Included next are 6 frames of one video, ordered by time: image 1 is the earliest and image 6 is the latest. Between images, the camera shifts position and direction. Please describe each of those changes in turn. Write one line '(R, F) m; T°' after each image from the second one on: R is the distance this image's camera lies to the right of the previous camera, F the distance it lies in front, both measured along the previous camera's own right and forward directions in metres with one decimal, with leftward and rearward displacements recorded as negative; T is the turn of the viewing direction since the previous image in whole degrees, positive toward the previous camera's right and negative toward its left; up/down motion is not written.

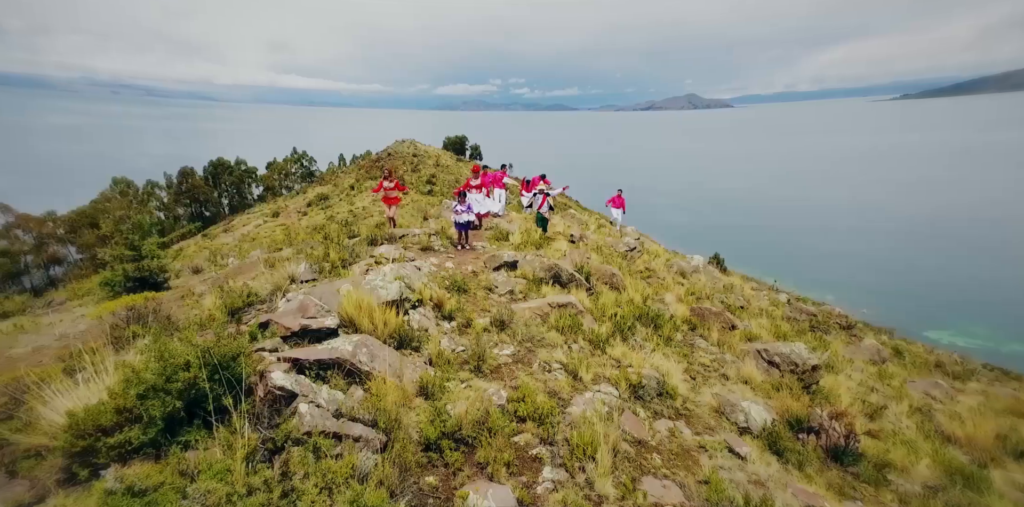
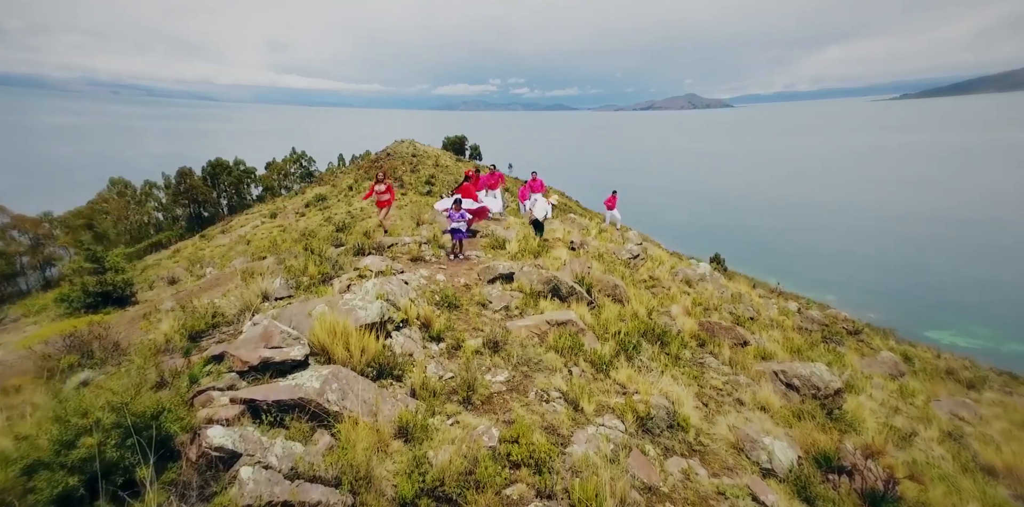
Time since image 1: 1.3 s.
(+0.1, +0.9) m; 0°
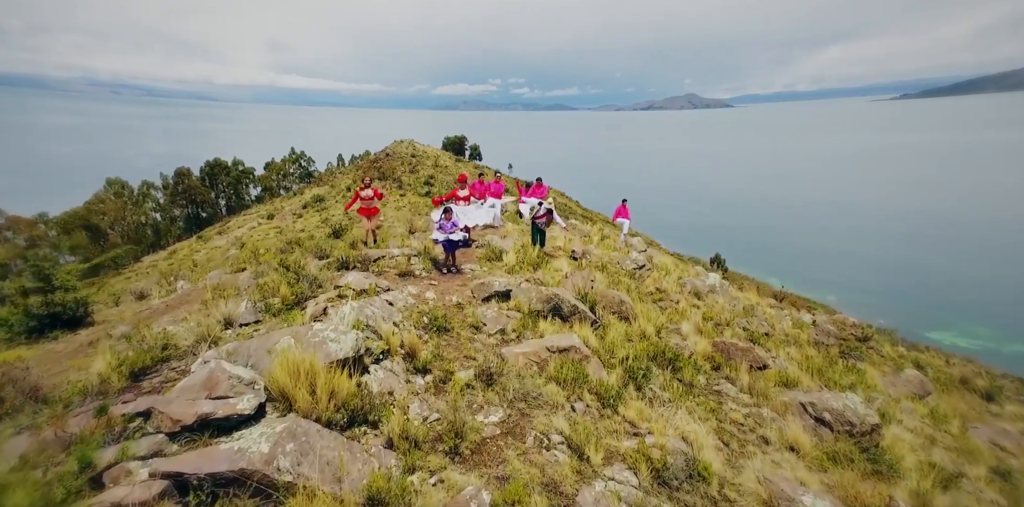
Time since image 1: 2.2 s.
(+0.1, +1.1) m; 0°
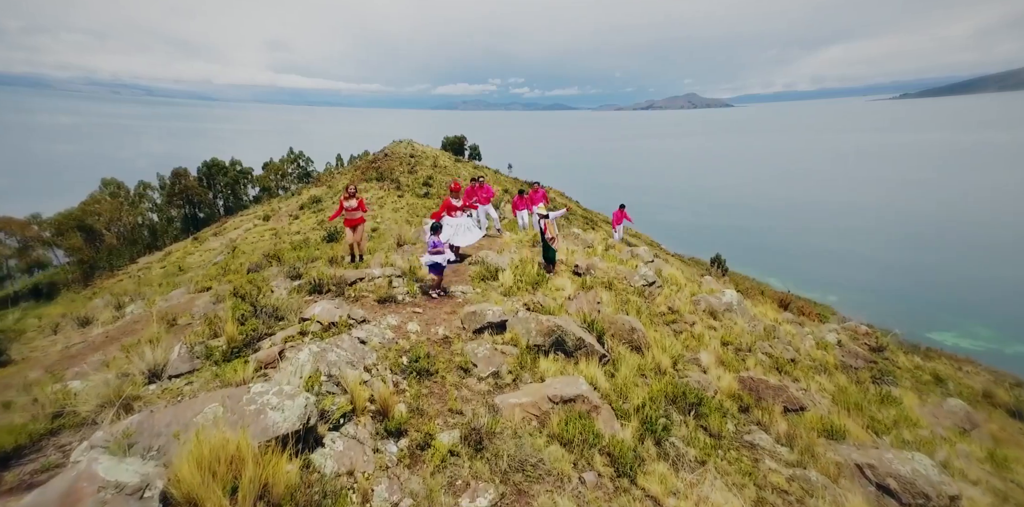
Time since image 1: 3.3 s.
(+0.1, +1.5) m; 0°
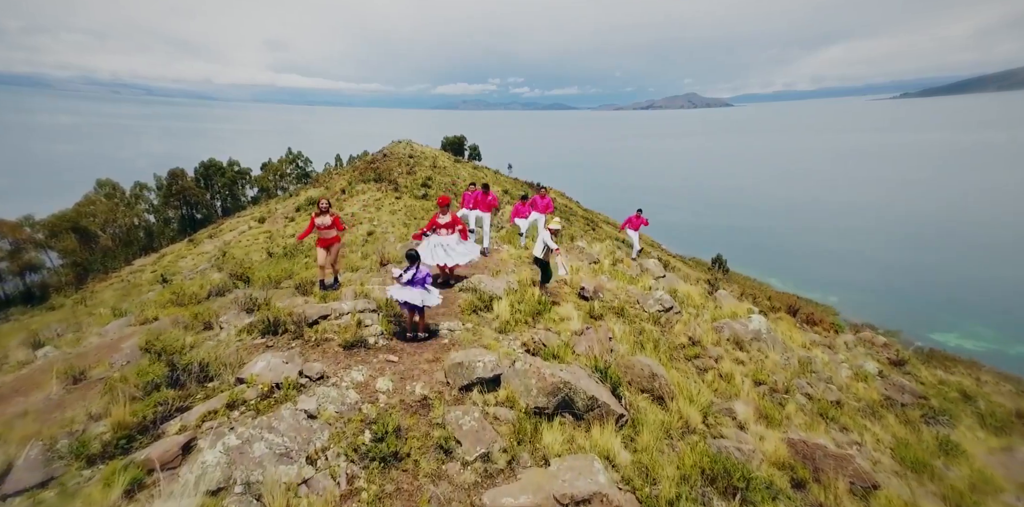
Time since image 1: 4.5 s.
(+0.1, +1.9) m; 0°
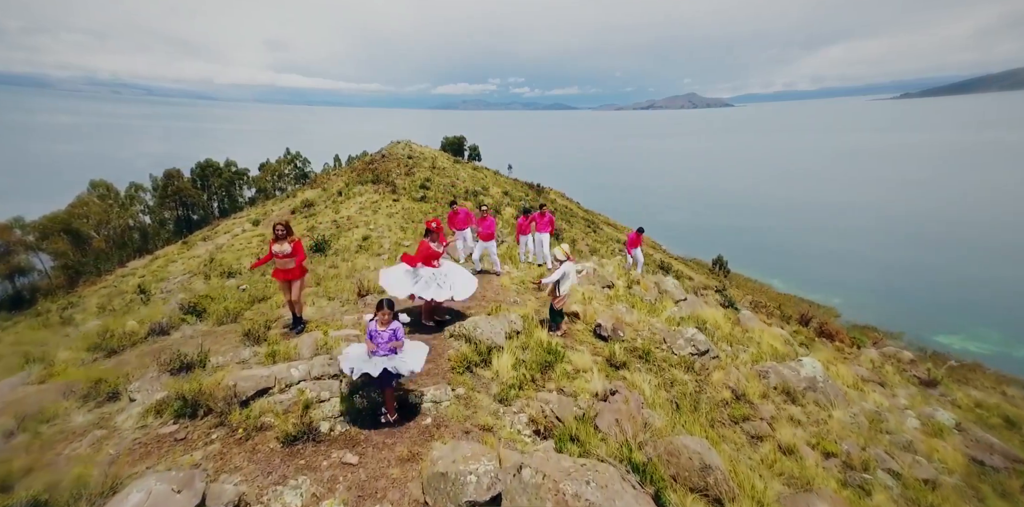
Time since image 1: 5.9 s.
(-0.1, +2.3) m; 0°
